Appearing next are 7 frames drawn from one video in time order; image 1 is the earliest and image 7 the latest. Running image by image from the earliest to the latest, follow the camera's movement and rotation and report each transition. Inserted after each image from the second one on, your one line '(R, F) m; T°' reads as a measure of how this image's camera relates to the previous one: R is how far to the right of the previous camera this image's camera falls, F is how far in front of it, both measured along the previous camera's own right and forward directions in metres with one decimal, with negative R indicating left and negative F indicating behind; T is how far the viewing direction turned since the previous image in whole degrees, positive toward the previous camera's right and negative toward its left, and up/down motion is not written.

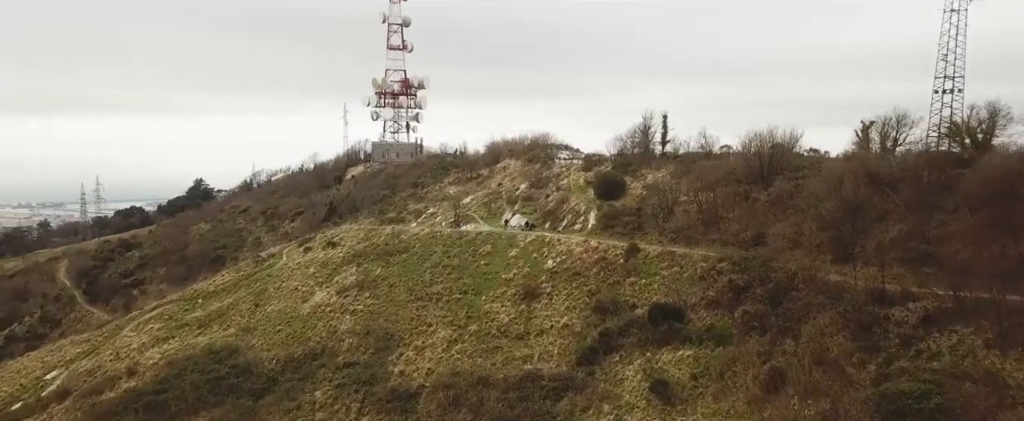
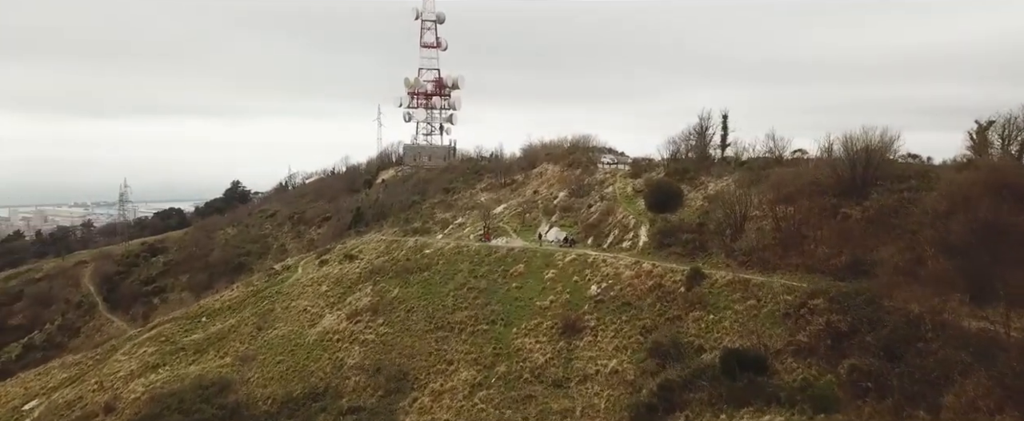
(0.0, +6.3) m; -3°
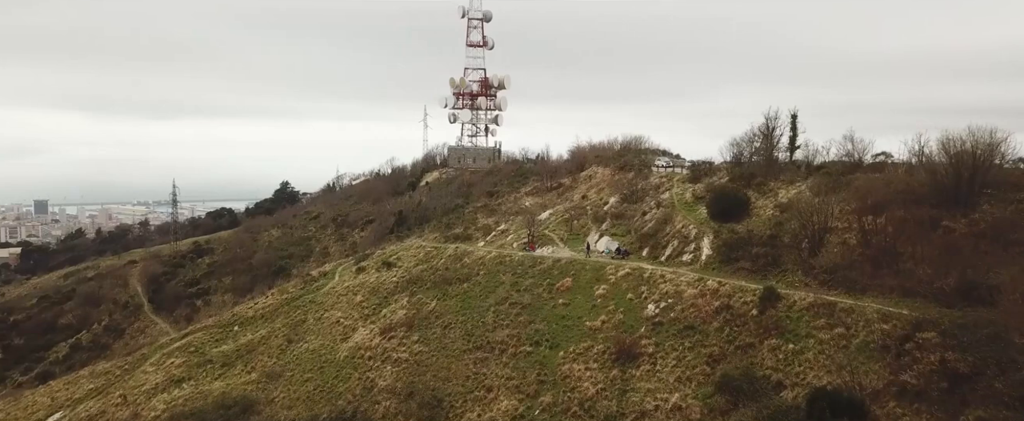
(0.0, +3.4) m; -4°
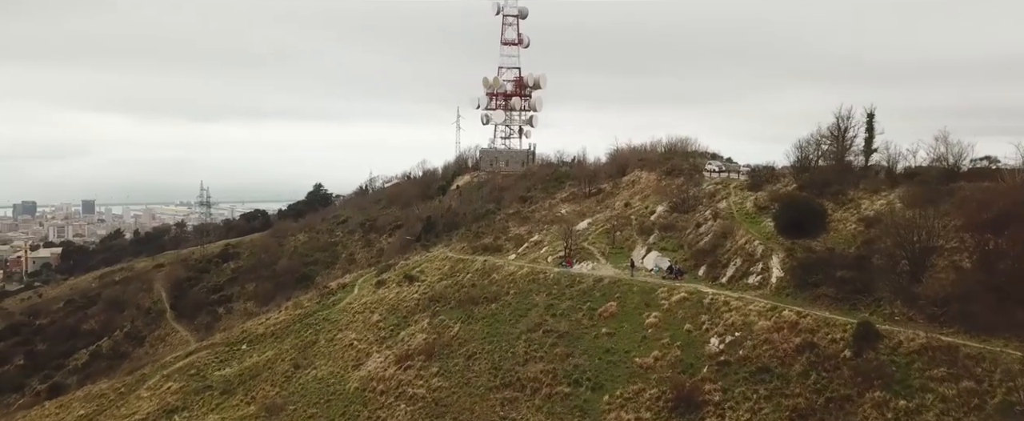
(0.0, +4.8) m; -3°
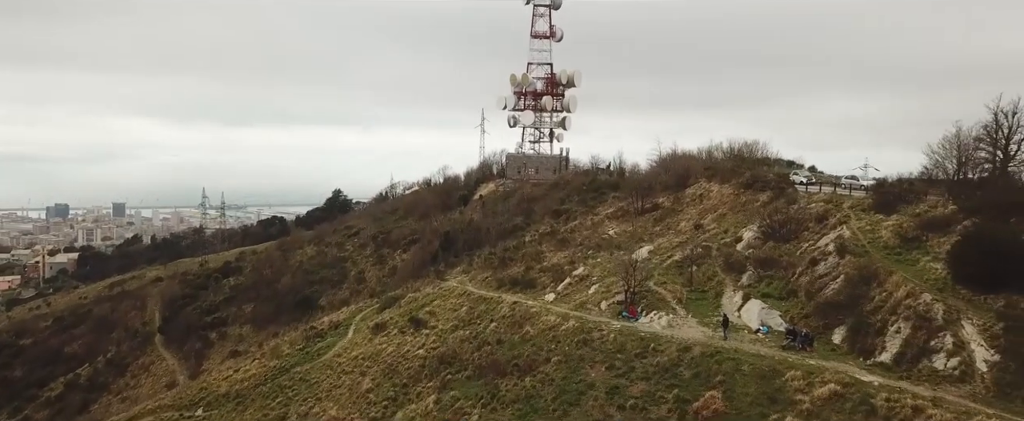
(-0.6, +10.5) m; -2°
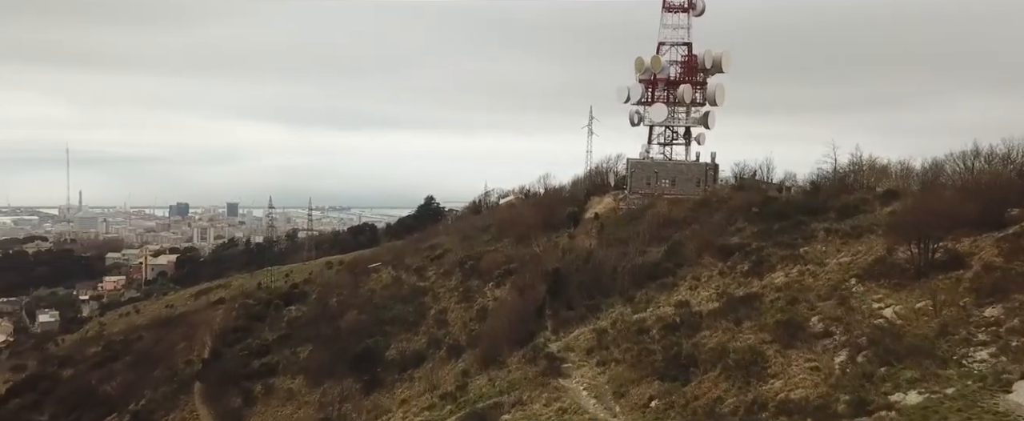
(-2.7, +19.1) m; -7°
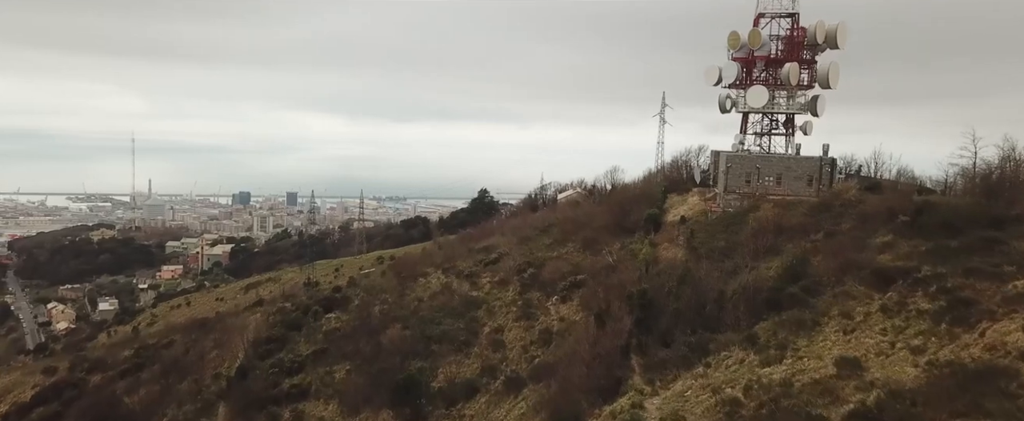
(-1.2, +9.7) m; -4°
